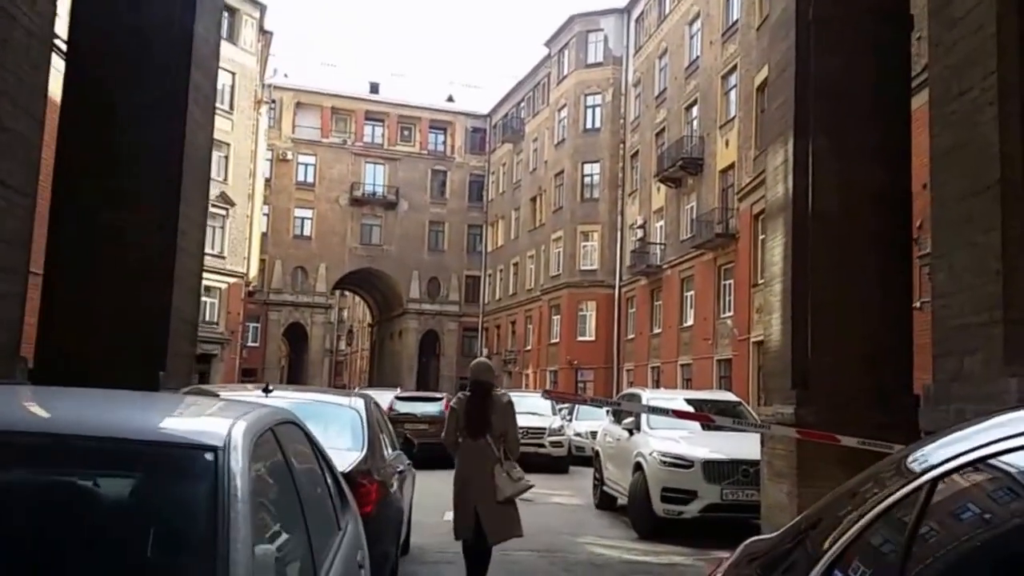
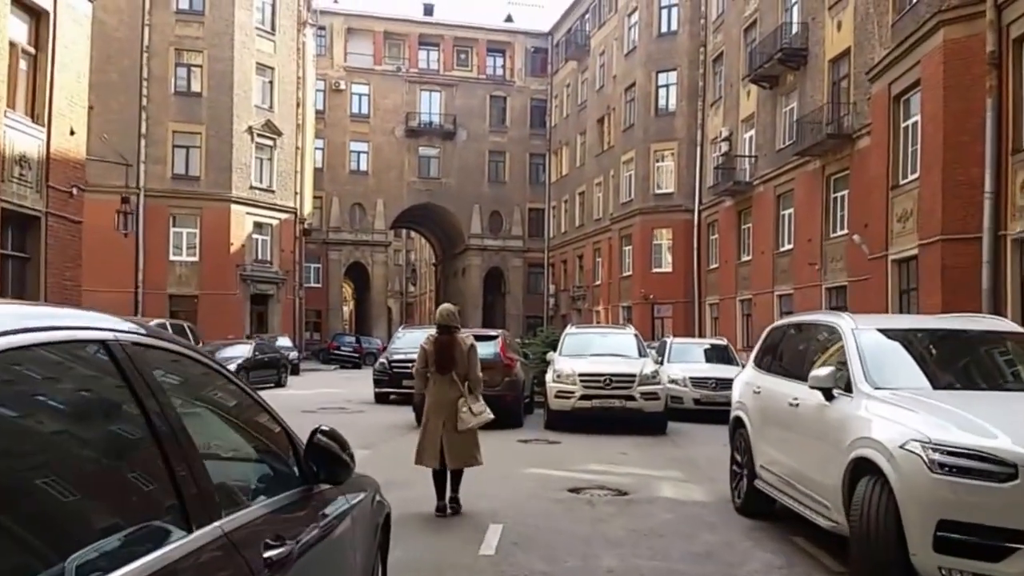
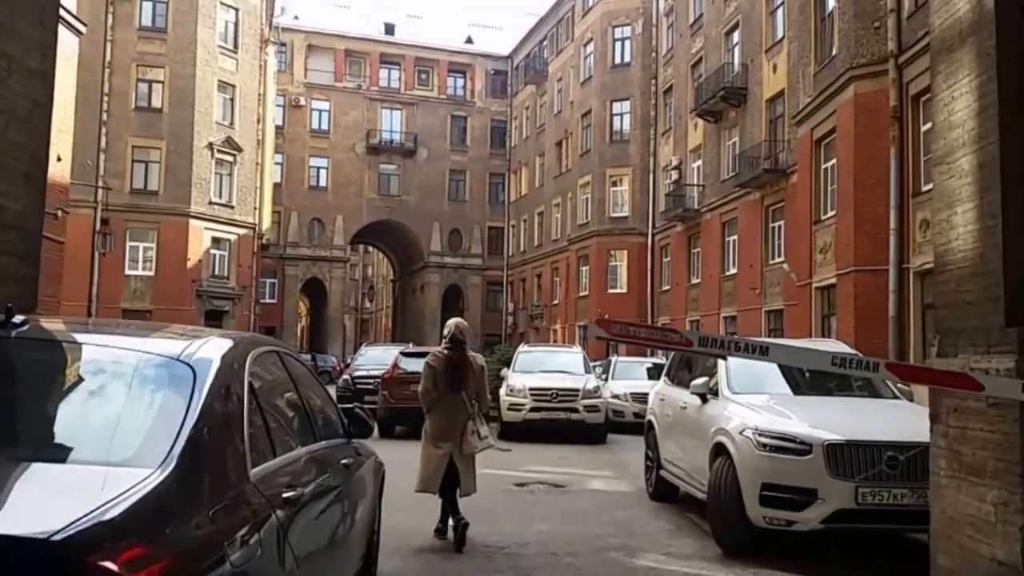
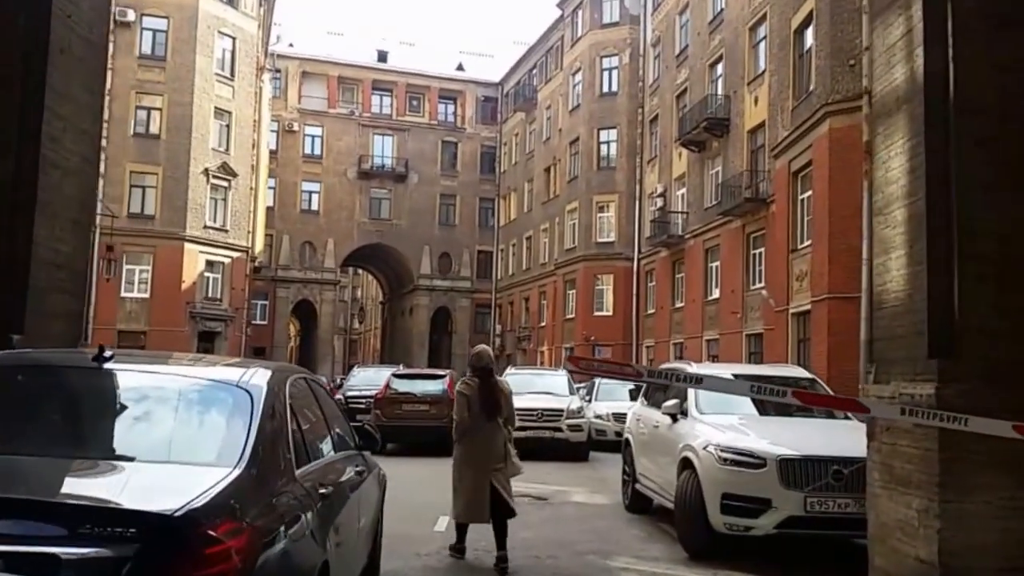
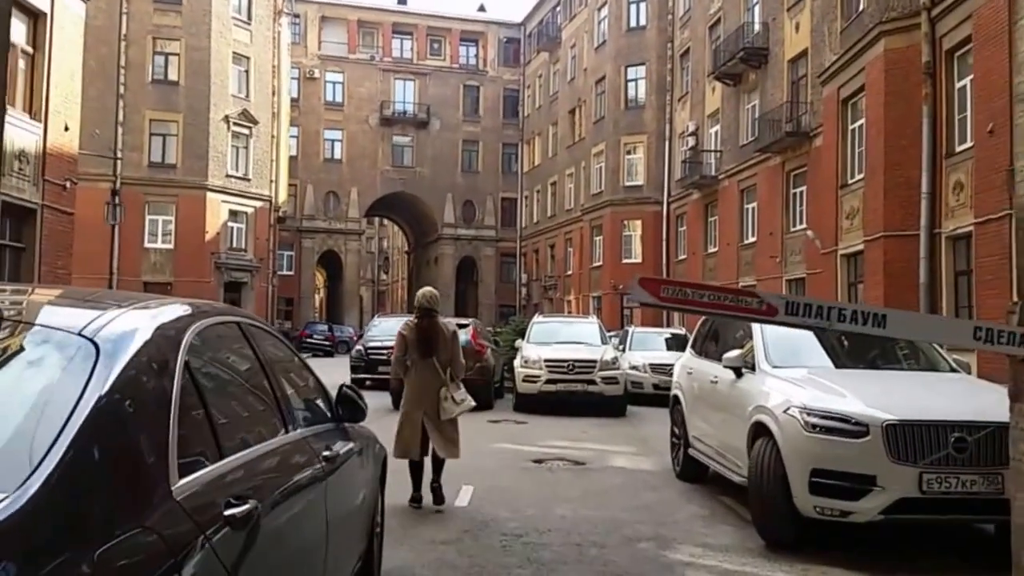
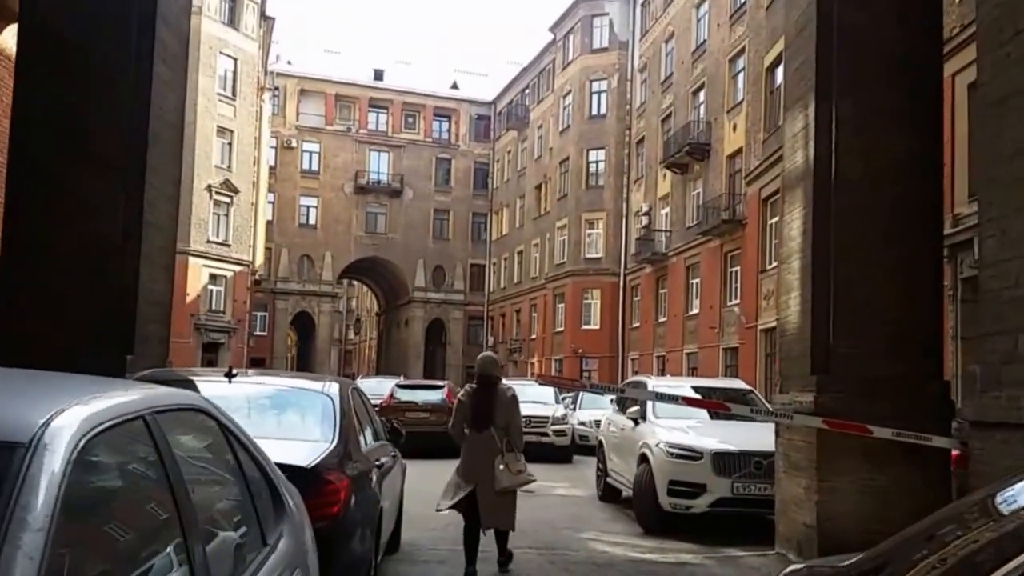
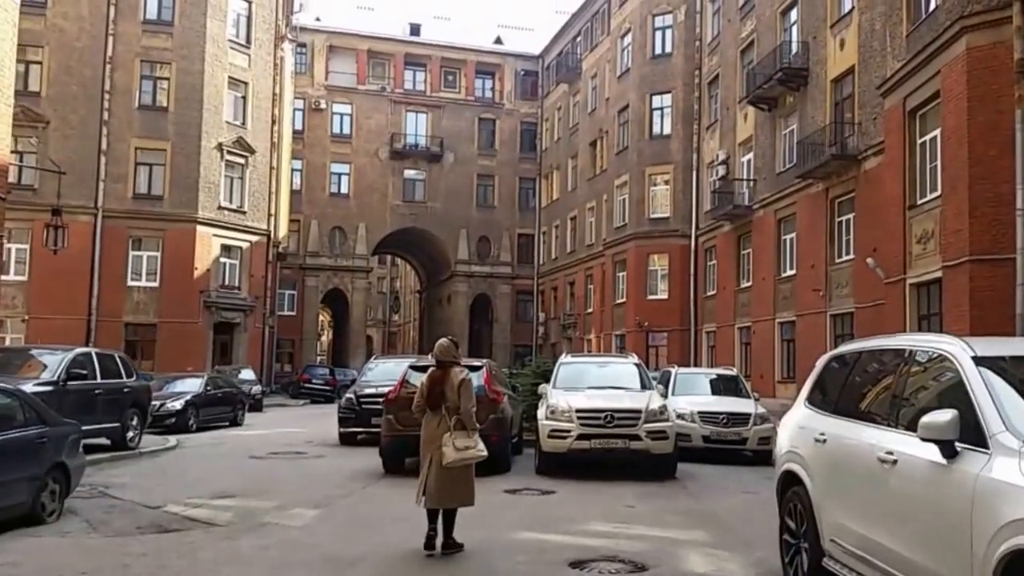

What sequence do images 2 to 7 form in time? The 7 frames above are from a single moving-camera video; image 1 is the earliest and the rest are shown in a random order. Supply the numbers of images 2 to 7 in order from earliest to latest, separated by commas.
6, 4, 3, 5, 2, 7
